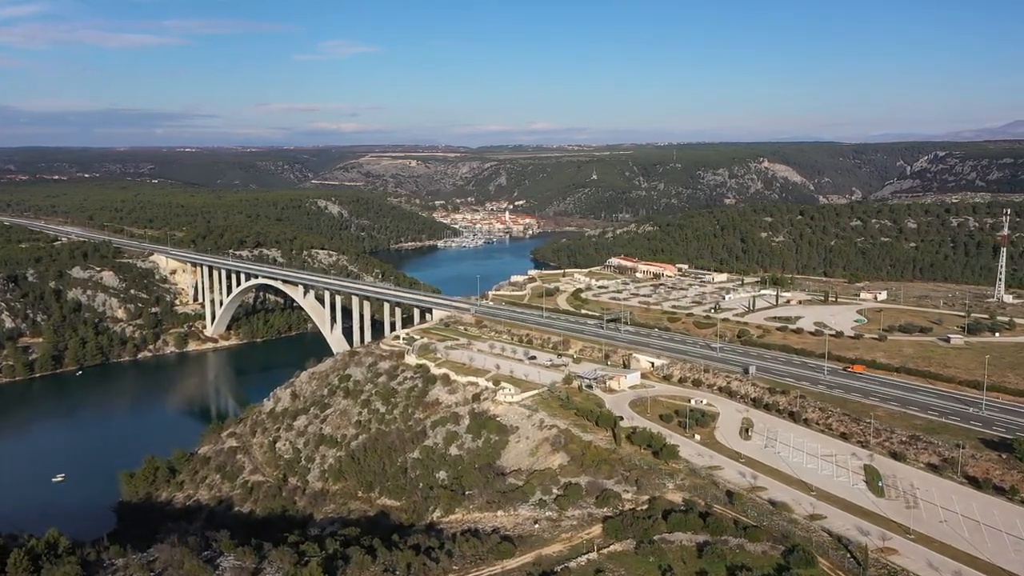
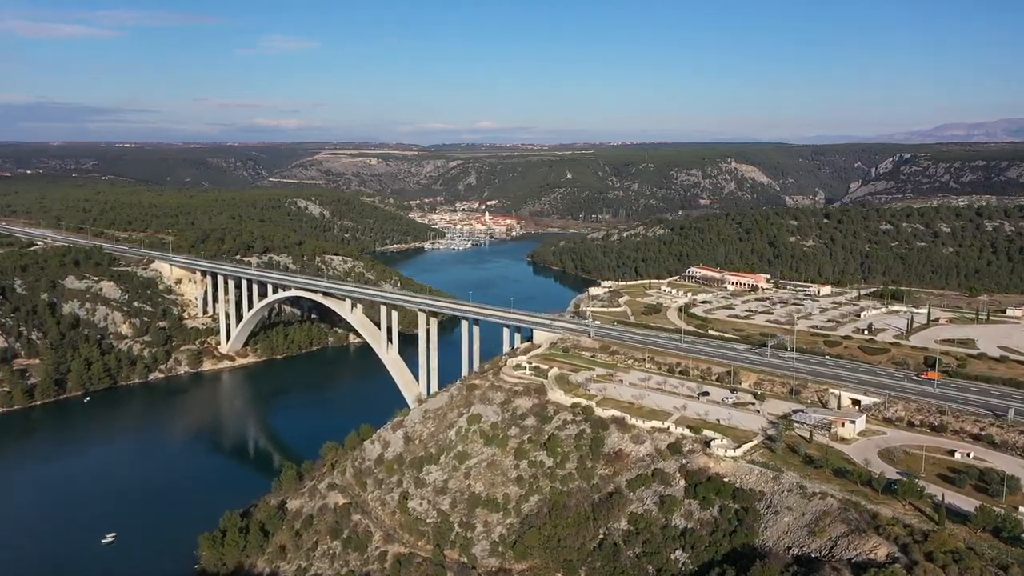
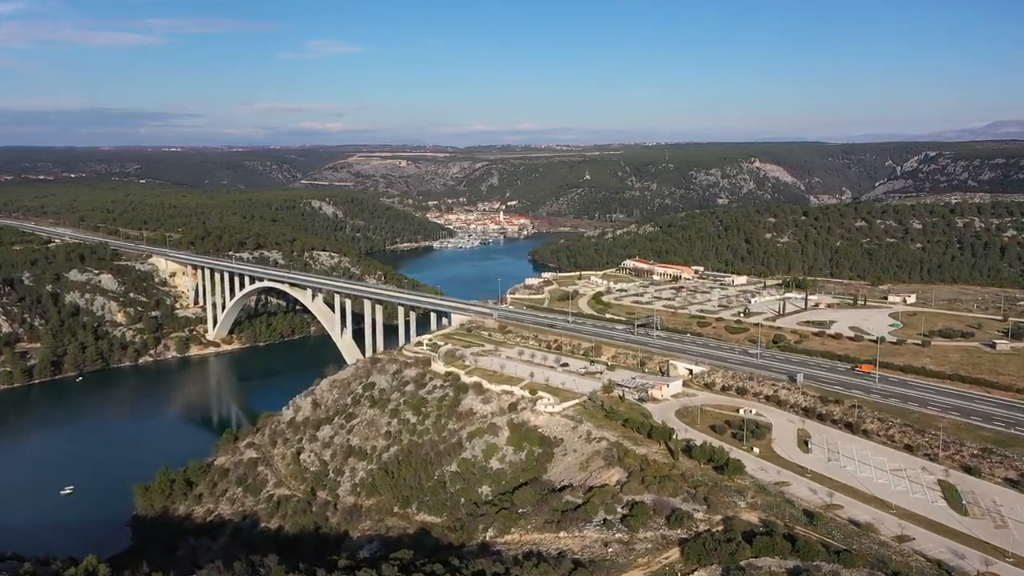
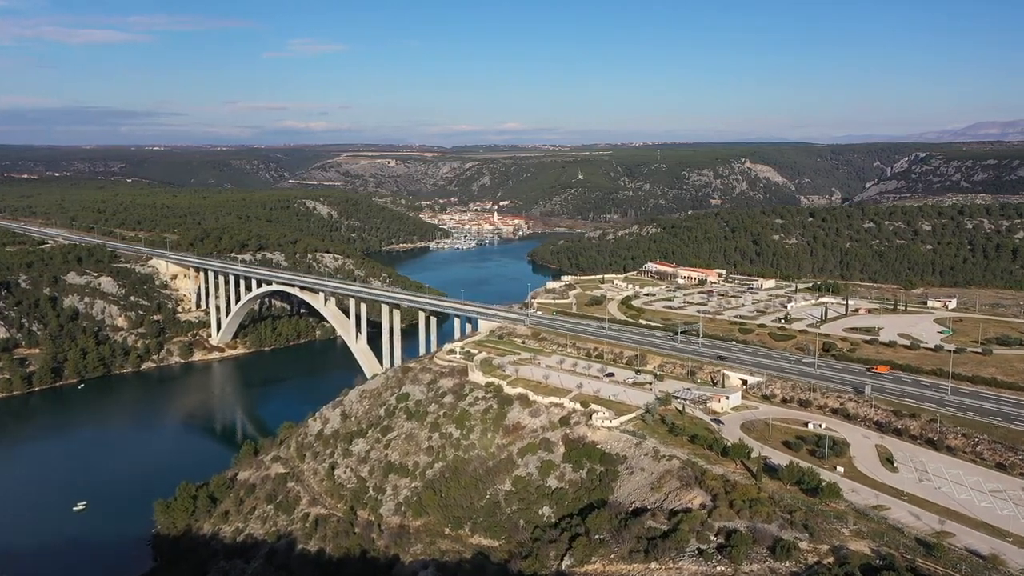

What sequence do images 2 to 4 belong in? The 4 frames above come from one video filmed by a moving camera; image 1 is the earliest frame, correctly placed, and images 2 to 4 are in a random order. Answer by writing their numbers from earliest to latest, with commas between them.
3, 4, 2
